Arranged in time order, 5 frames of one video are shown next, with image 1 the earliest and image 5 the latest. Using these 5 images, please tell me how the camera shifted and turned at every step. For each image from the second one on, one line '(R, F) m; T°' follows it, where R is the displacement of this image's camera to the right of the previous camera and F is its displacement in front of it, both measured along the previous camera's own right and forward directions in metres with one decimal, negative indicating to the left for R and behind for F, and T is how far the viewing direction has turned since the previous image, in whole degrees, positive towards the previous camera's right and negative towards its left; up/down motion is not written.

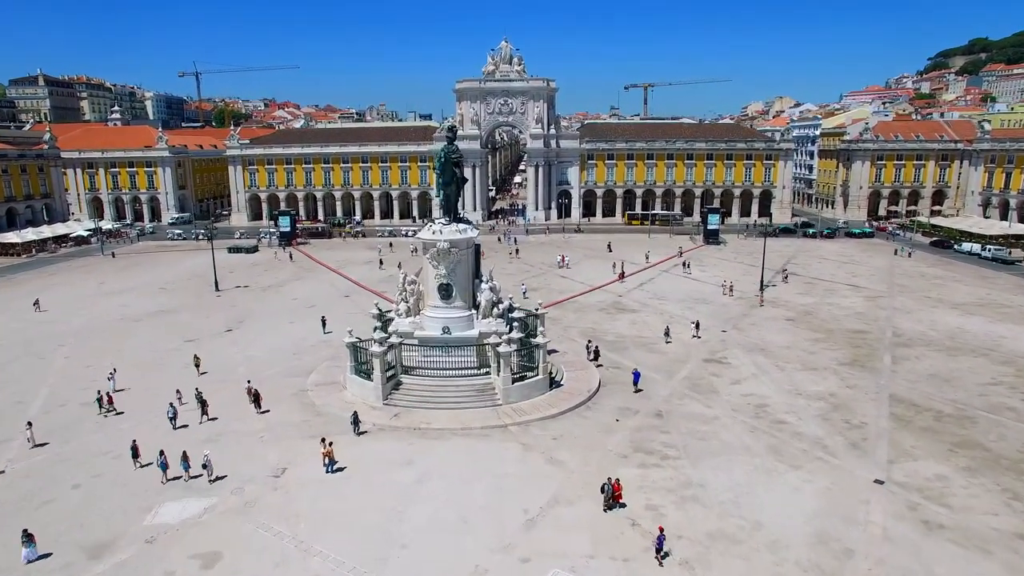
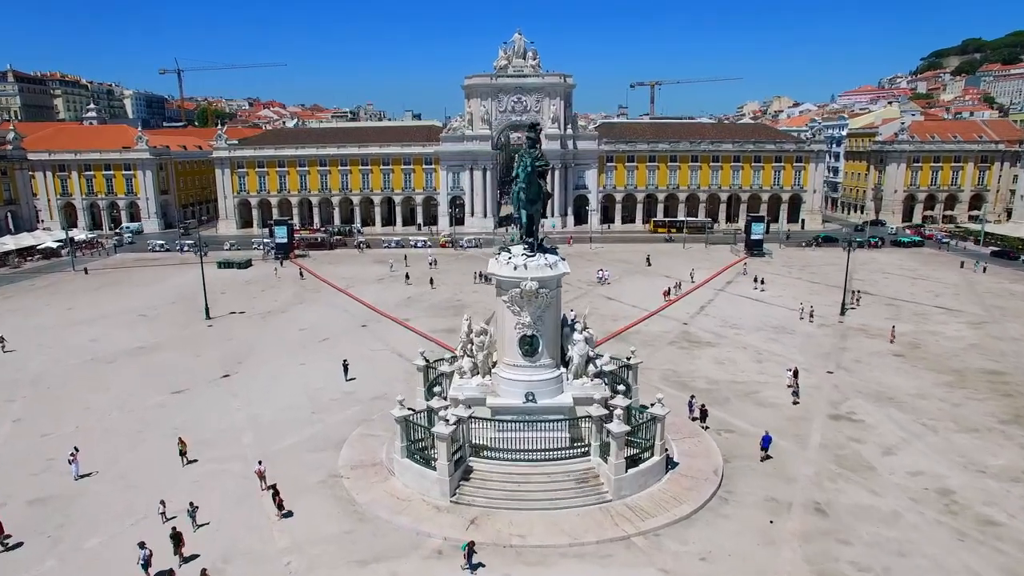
(-3.8, +7.2) m; +1°
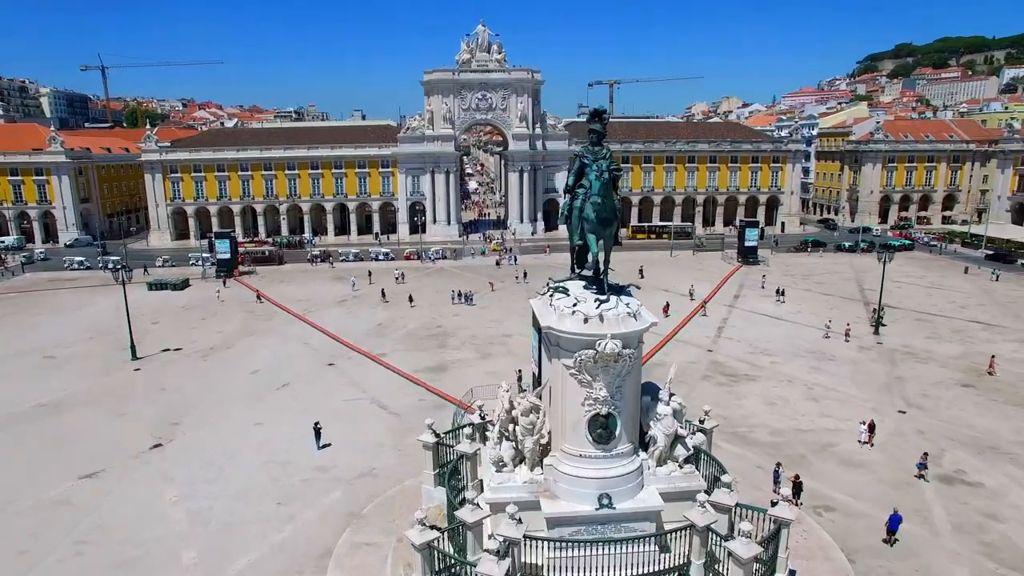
(-2.6, +6.6) m; +5°
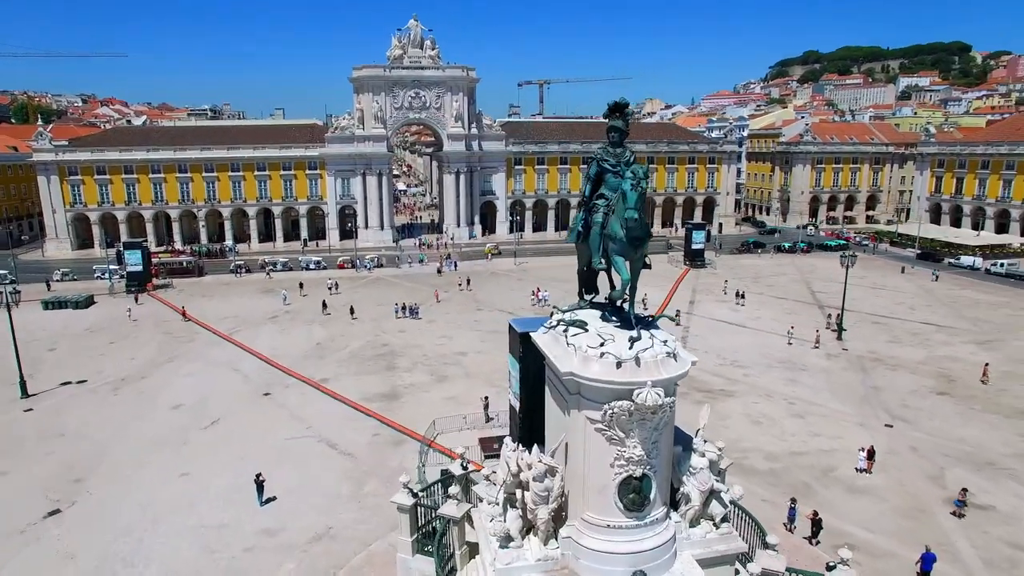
(-1.5, +3.0) m; +6°
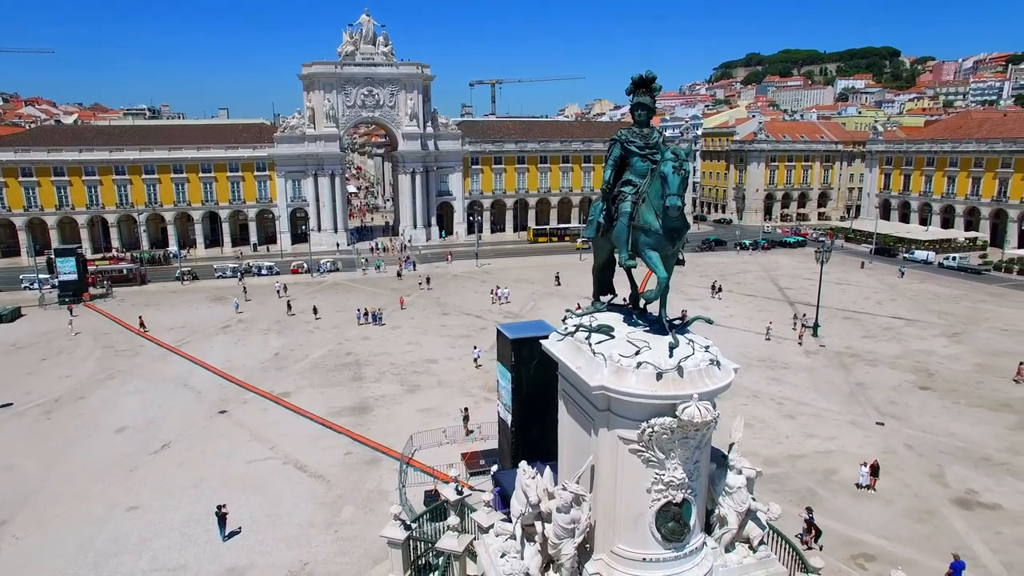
(-1.0, +1.7) m; +4°
